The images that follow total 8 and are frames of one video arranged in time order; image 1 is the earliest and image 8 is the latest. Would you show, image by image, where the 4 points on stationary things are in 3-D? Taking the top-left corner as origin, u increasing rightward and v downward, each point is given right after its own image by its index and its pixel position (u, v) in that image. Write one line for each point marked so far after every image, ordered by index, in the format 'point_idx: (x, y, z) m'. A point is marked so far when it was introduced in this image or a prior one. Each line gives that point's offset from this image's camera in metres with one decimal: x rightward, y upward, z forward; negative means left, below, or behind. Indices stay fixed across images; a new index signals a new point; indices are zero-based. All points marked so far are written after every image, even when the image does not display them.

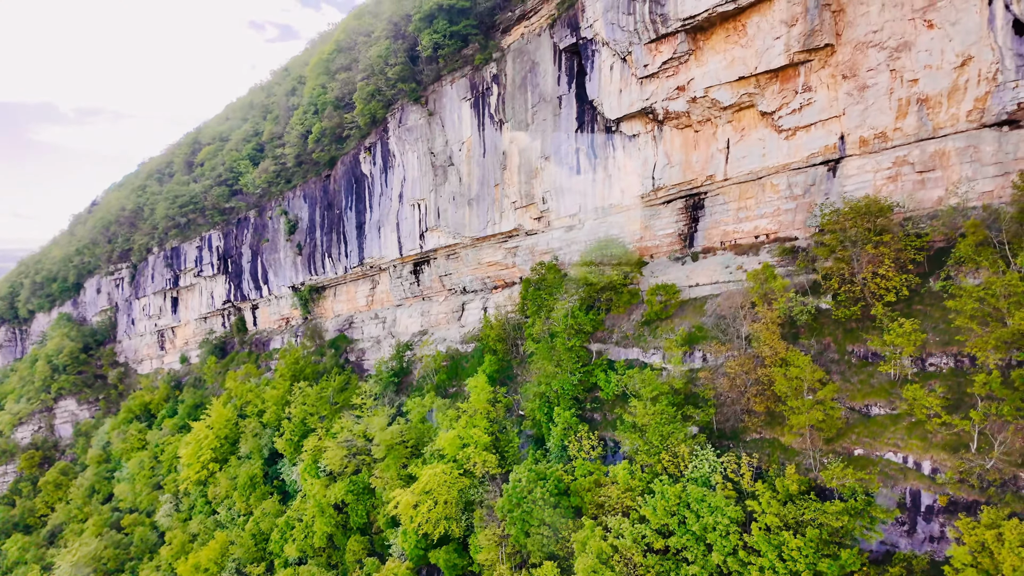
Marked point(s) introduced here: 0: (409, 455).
0: (-2.6, -4.3, +15.2) m
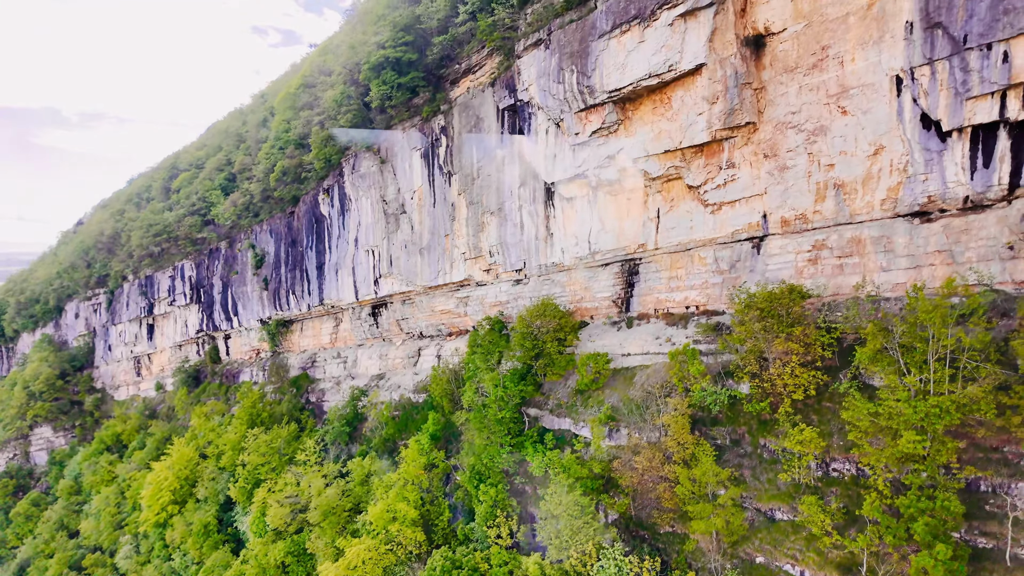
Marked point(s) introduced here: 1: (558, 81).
0: (-4.2, -5.8, +15.0) m
1: (+1.0, +4.6, +13.0) m
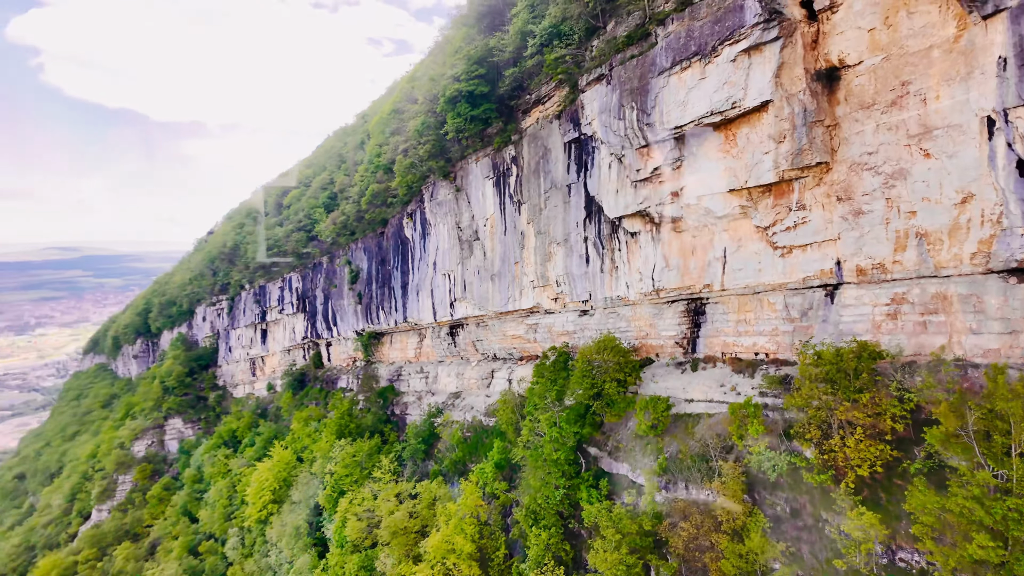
0: (-2.6, -6.6, +15.6) m
1: (+2.3, +3.7, +12.7) m
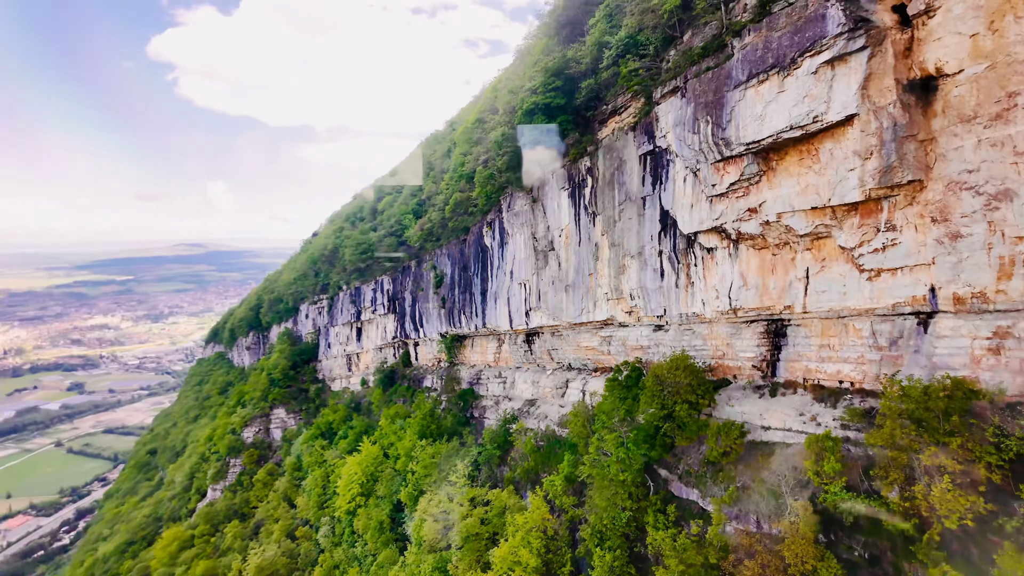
0: (-0.7, -7.0, +15.9) m
1: (+3.8, +3.3, +12.3) m
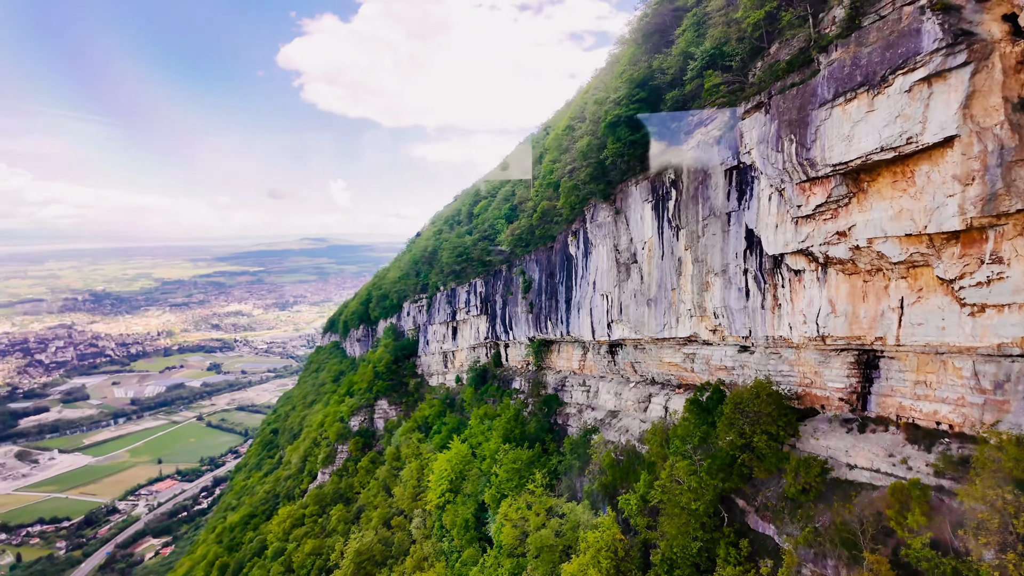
0: (+1.3, -7.4, +16.2) m
1: (+5.3, +2.7, +11.8) m
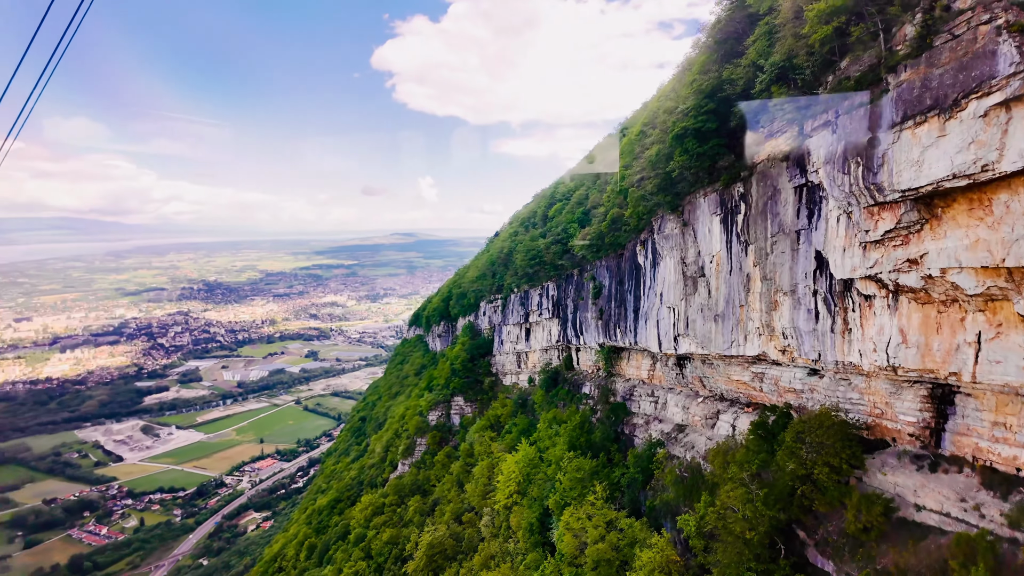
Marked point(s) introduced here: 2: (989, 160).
0: (+2.8, -7.9, +16.3) m
1: (+6.3, +2.2, +11.3) m
2: (+7.0, +1.9, +8.6) m
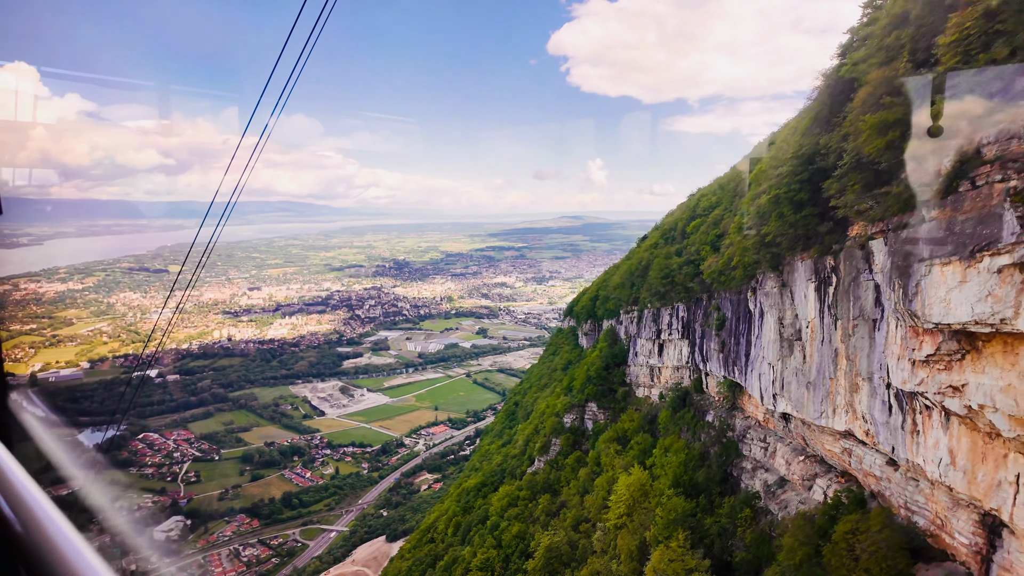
0: (+4.9, -9.8, +17.3) m
1: (+7.2, 0.0, +11.2) m
2: (+7.0, -0.4, +8.5) m
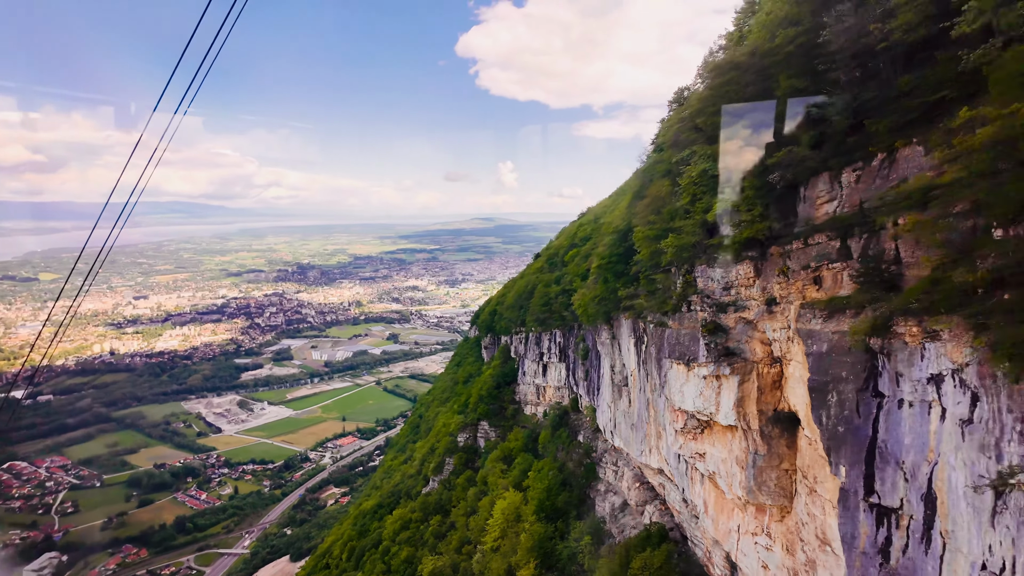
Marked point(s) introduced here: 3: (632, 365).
0: (+0.4, -11.7, +19.4) m
1: (+3.4, -1.9, +13.6) m
2: (+3.7, -2.3, +11.0) m
3: (+4.2, -2.6, +20.3) m
